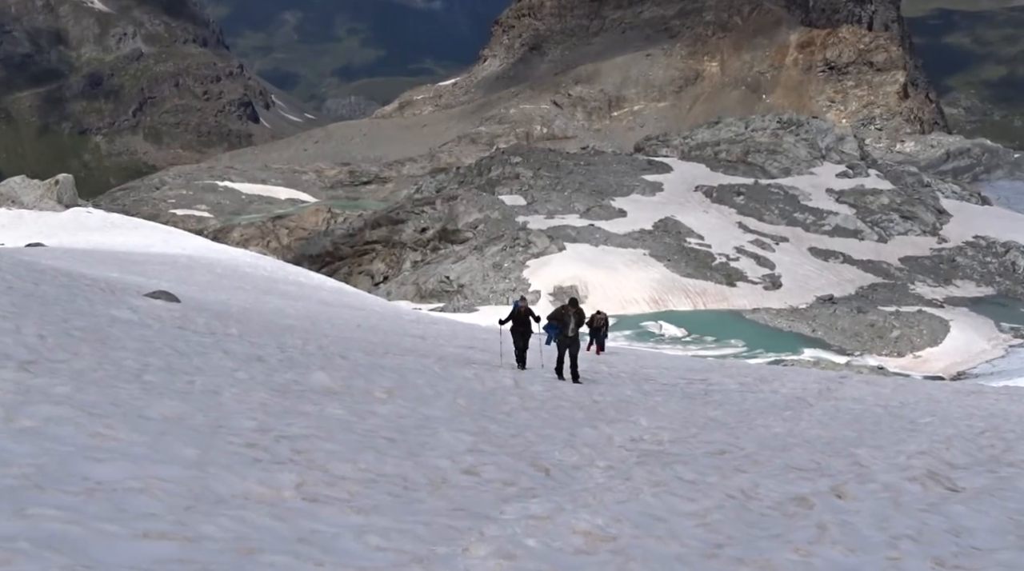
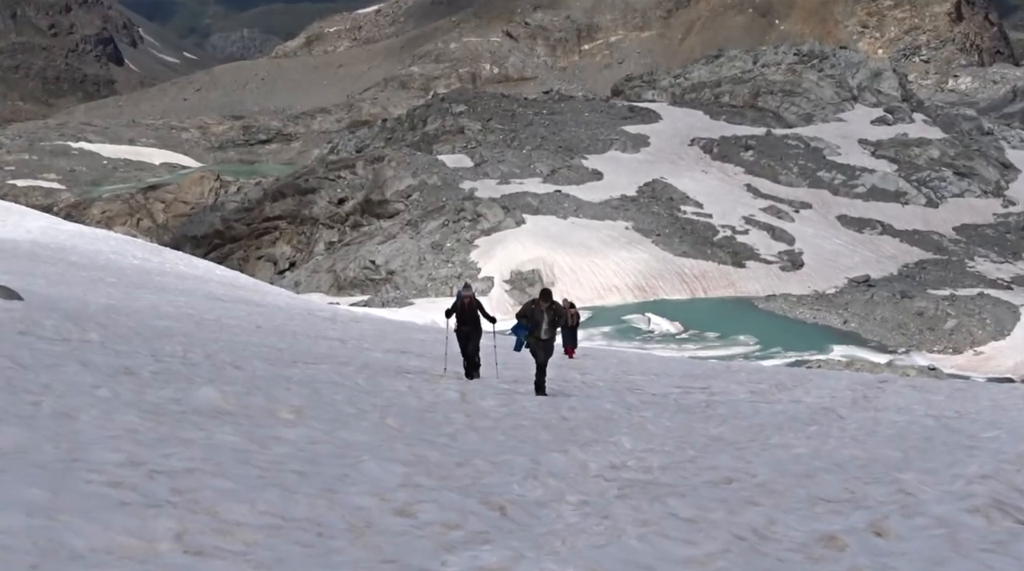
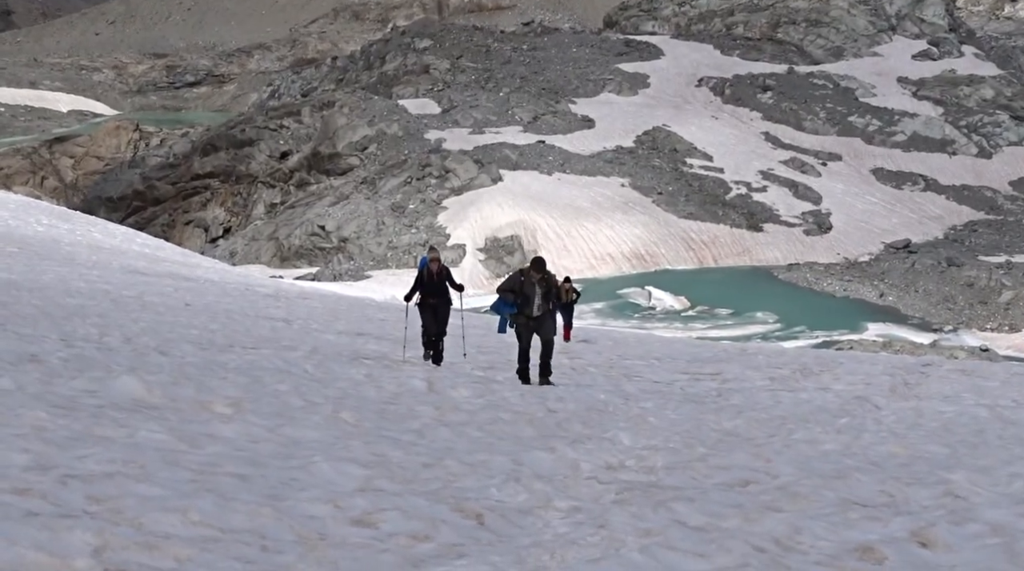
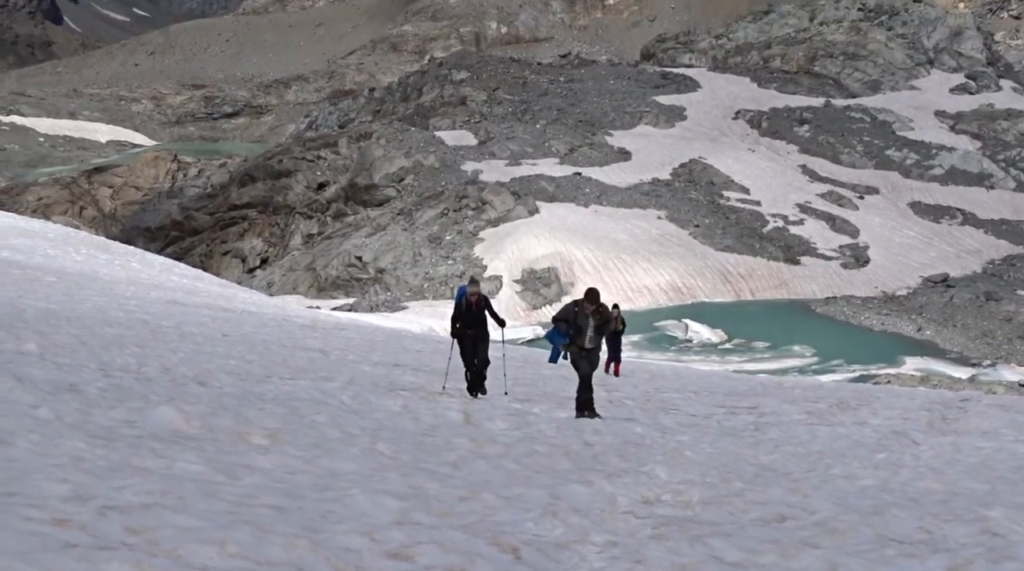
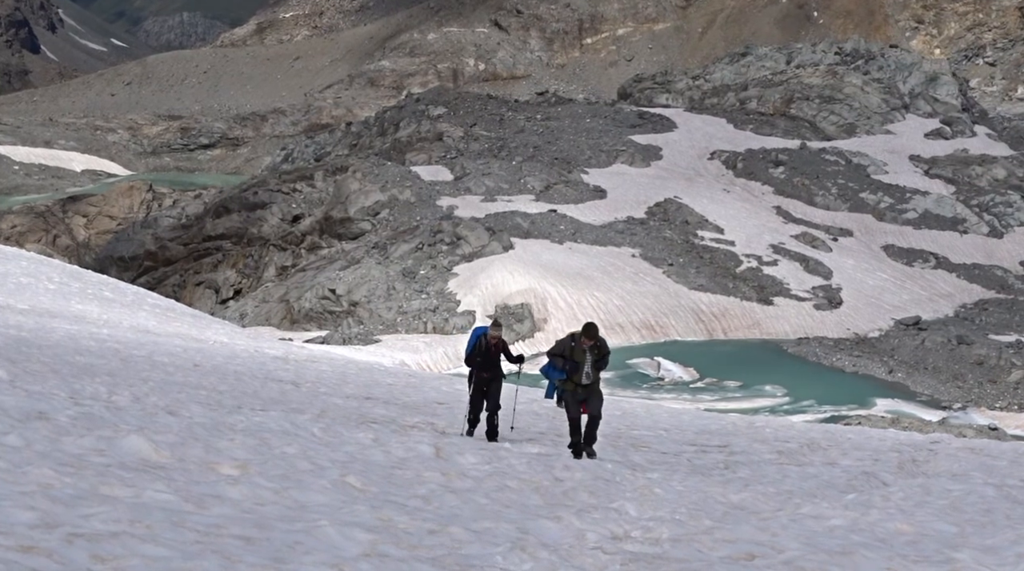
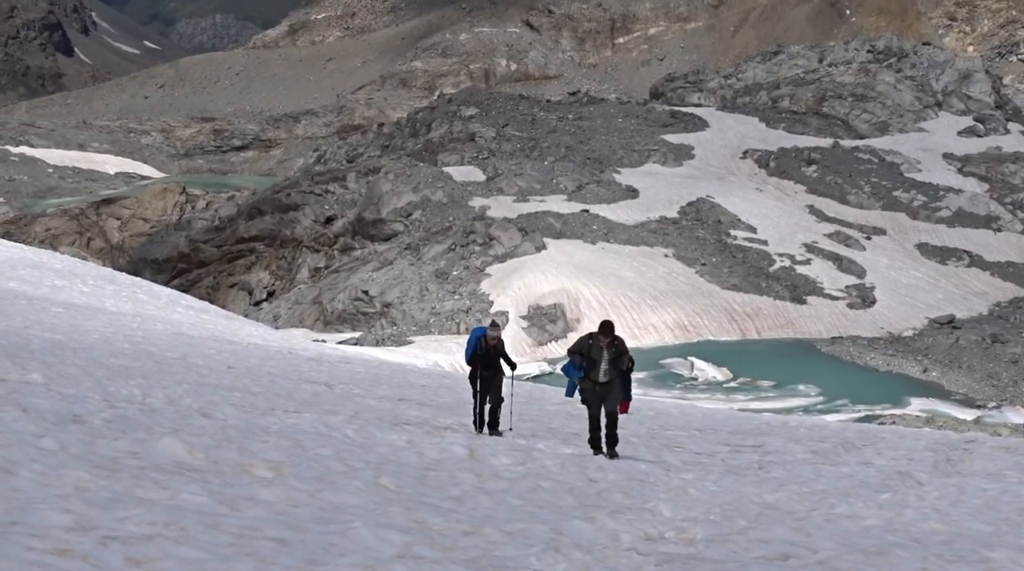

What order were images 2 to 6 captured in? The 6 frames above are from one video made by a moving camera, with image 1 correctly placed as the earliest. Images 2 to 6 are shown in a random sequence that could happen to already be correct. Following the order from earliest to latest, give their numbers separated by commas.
2, 3, 4, 6, 5
